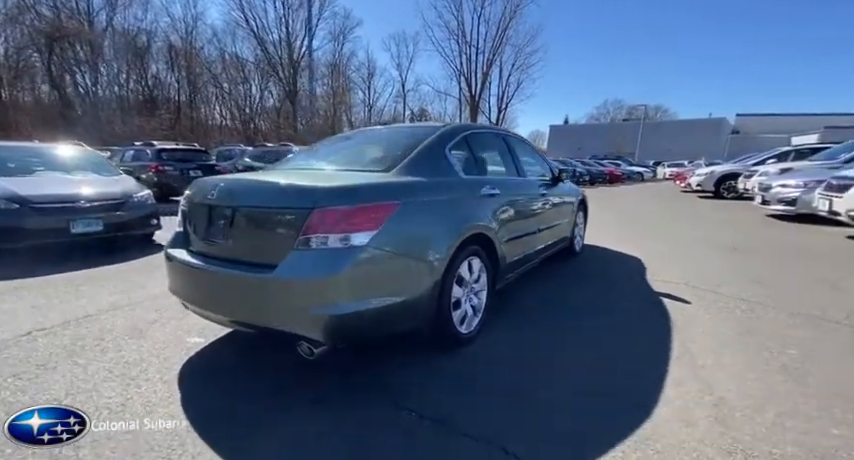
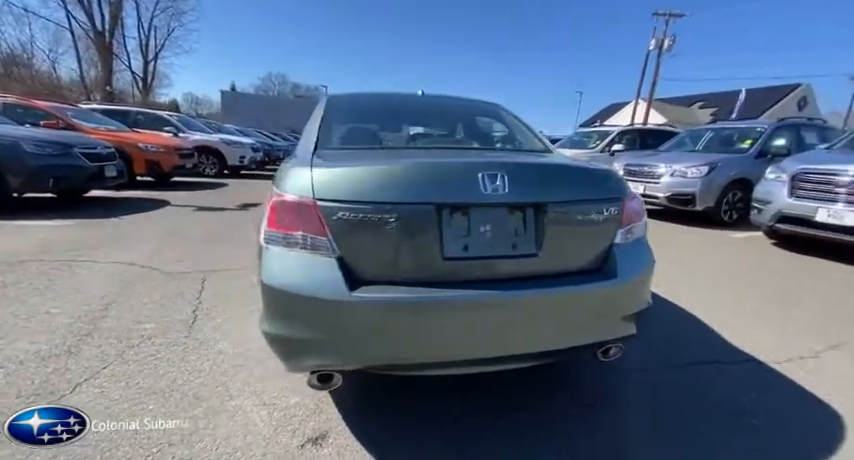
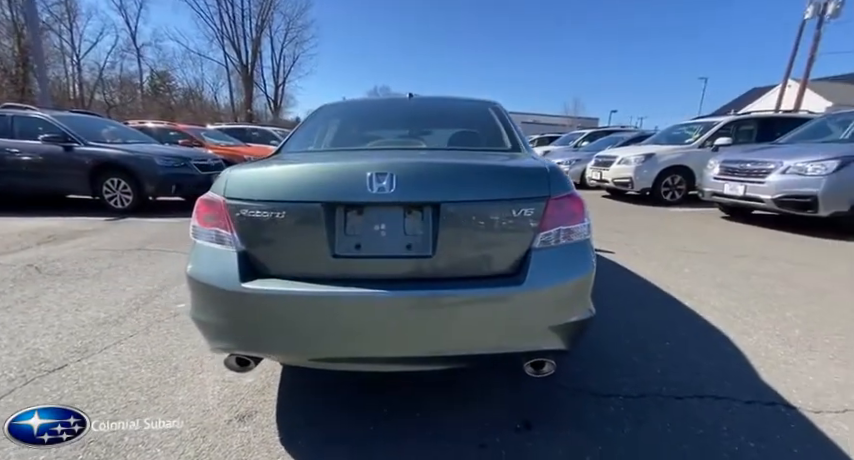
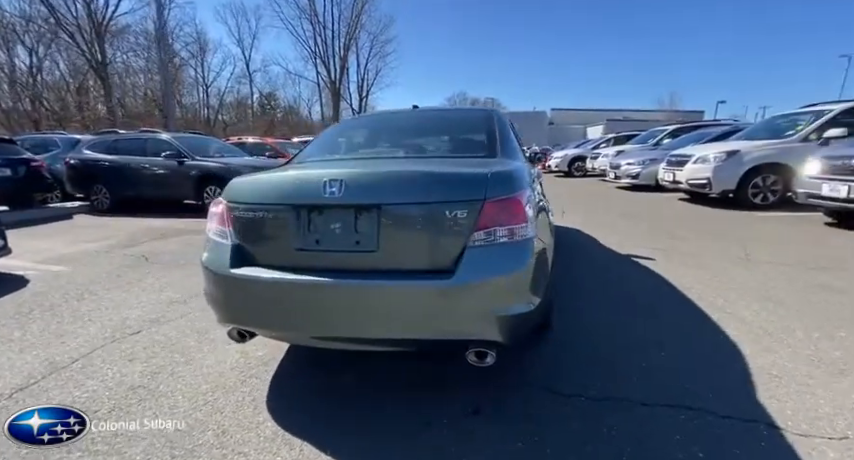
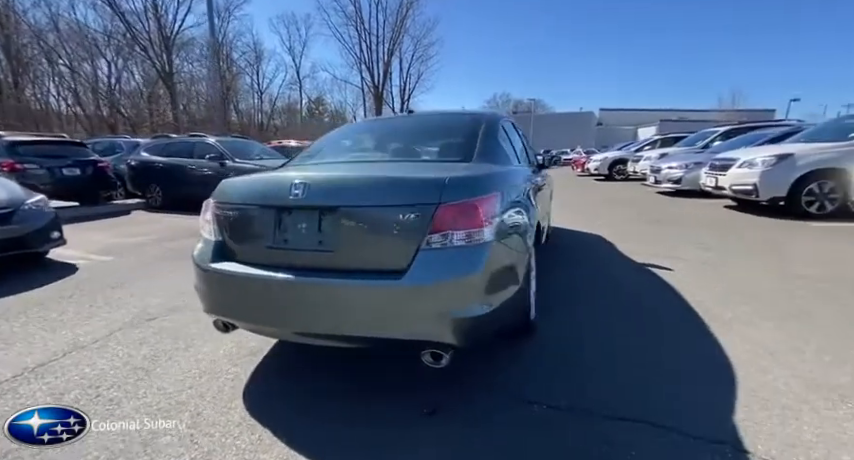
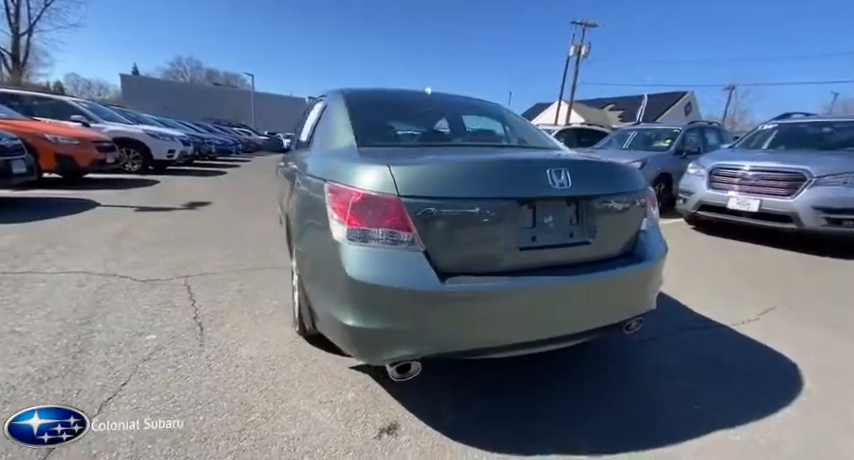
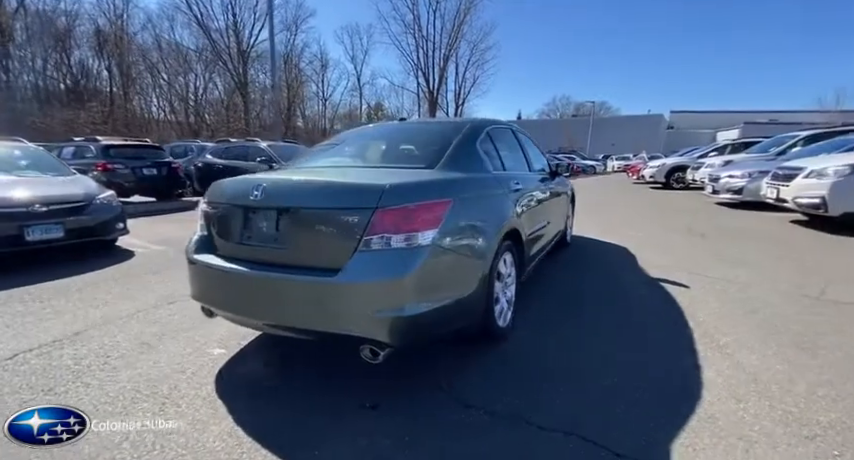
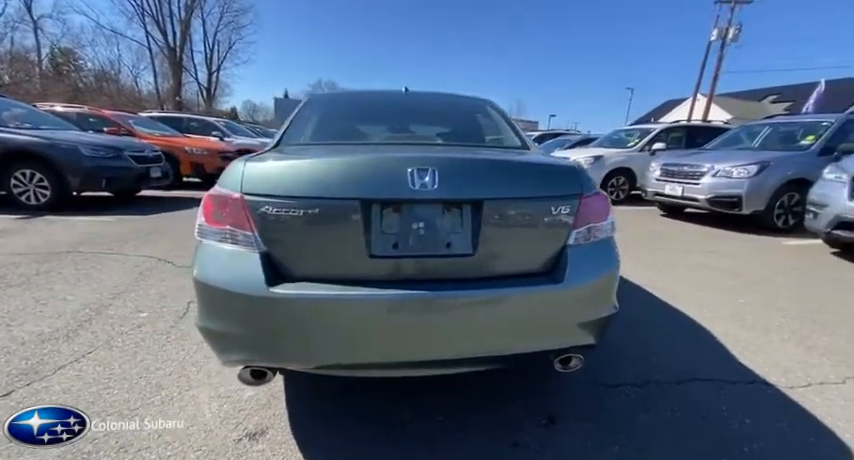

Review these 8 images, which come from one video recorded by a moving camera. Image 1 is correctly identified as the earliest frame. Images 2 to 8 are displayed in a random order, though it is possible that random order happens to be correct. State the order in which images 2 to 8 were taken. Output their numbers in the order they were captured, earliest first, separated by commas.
7, 5, 4, 3, 8, 2, 6
